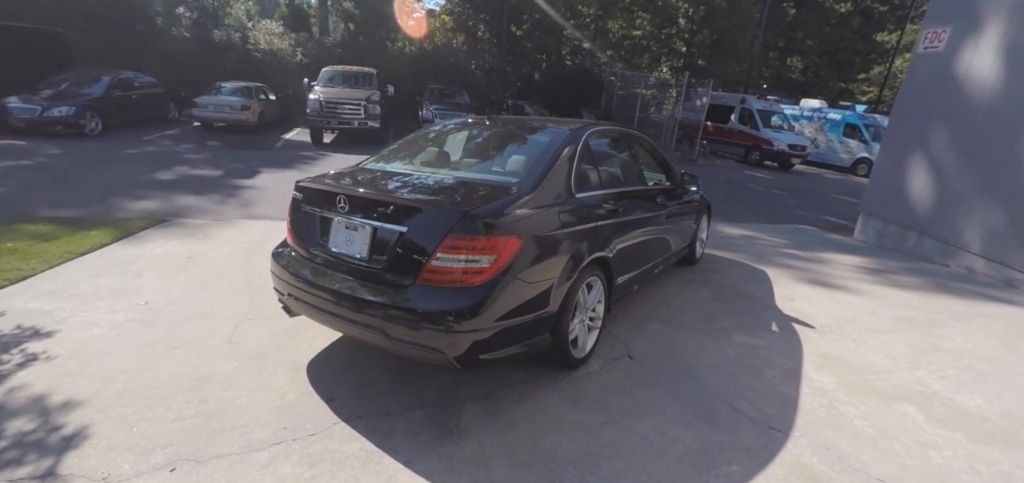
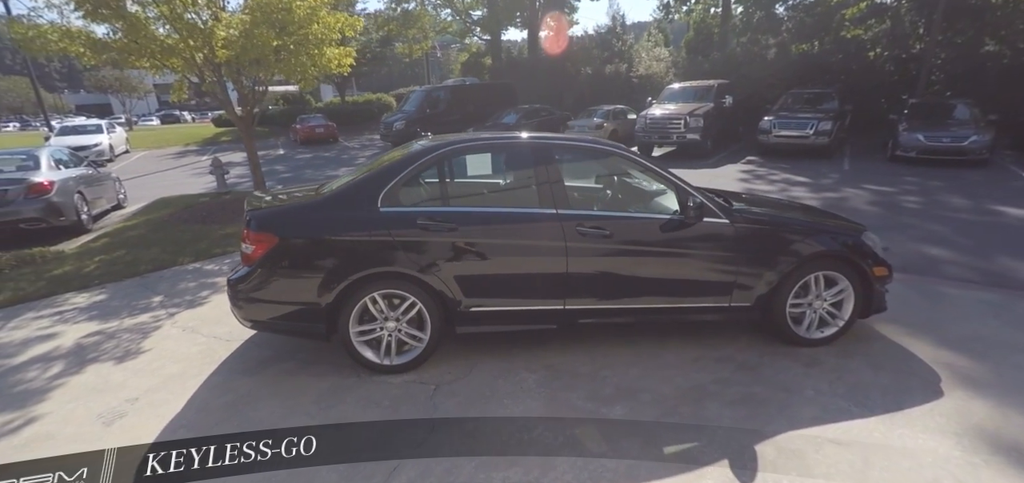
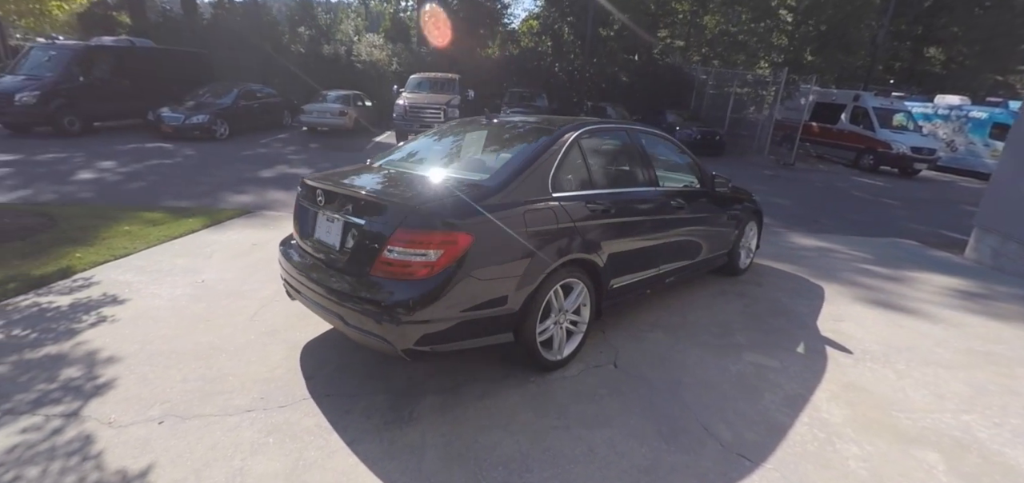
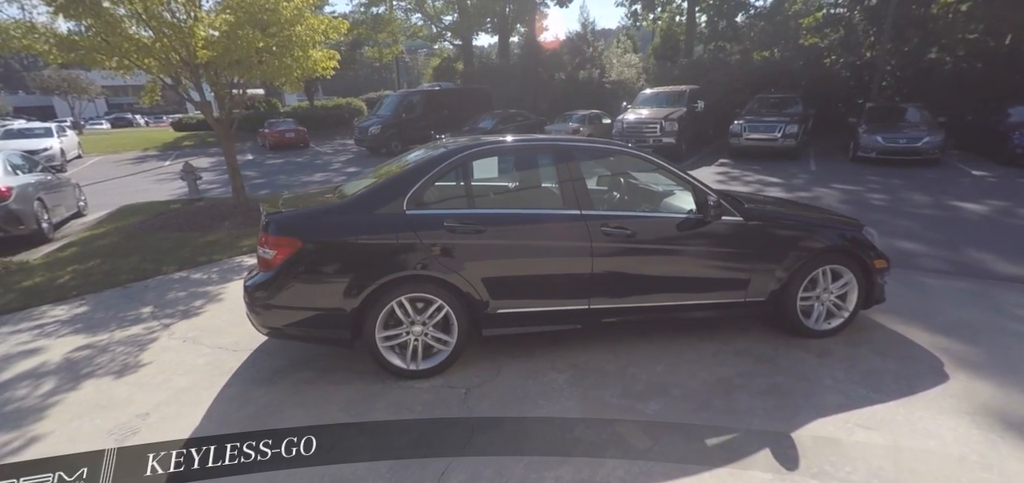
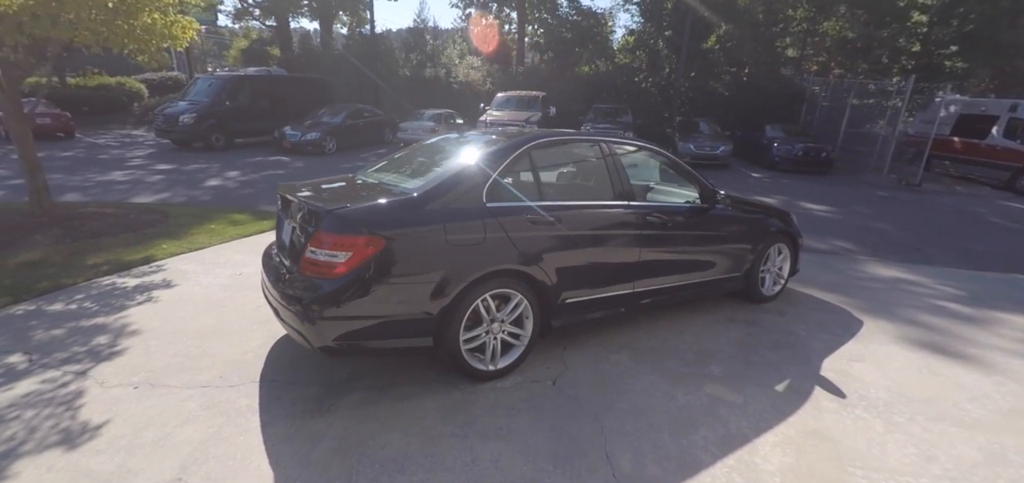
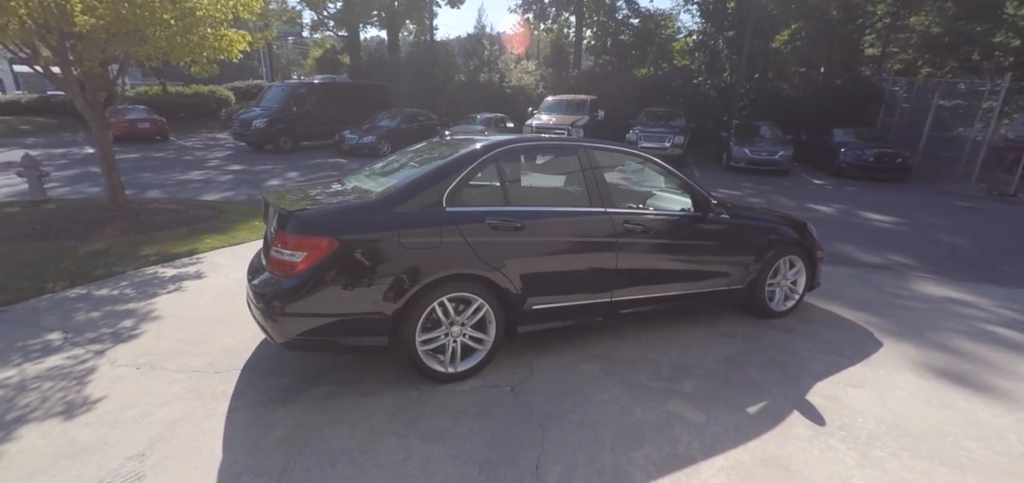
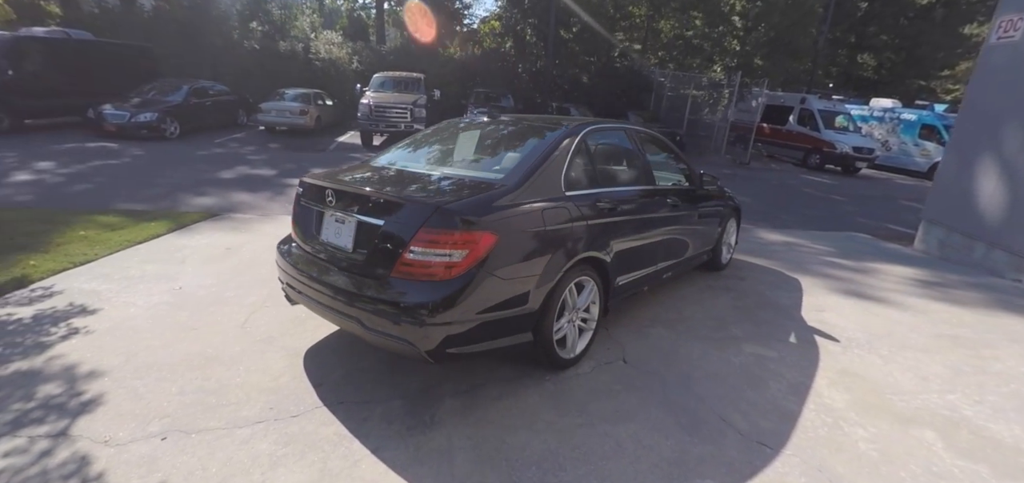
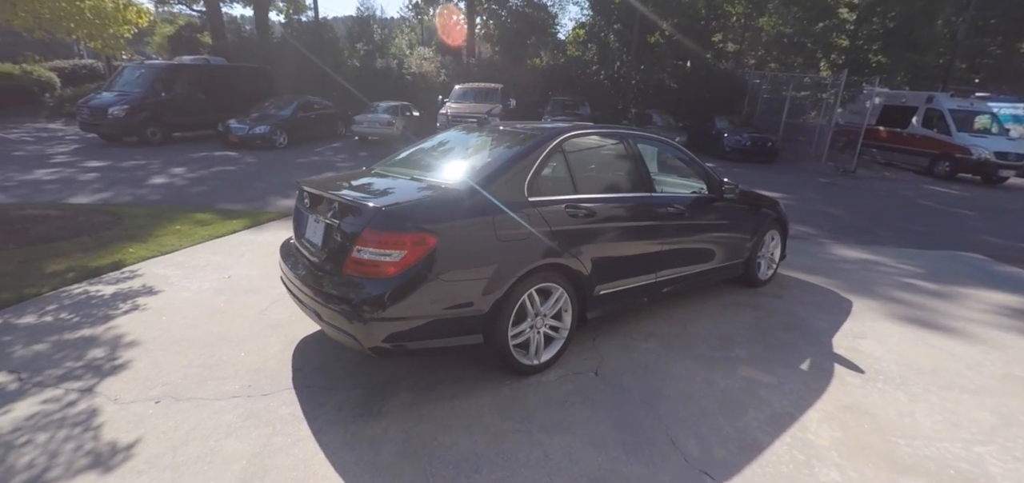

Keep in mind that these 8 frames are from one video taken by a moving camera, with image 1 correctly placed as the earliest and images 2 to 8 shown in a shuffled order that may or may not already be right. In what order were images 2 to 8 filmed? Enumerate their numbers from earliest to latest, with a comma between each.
7, 3, 8, 5, 6, 4, 2
